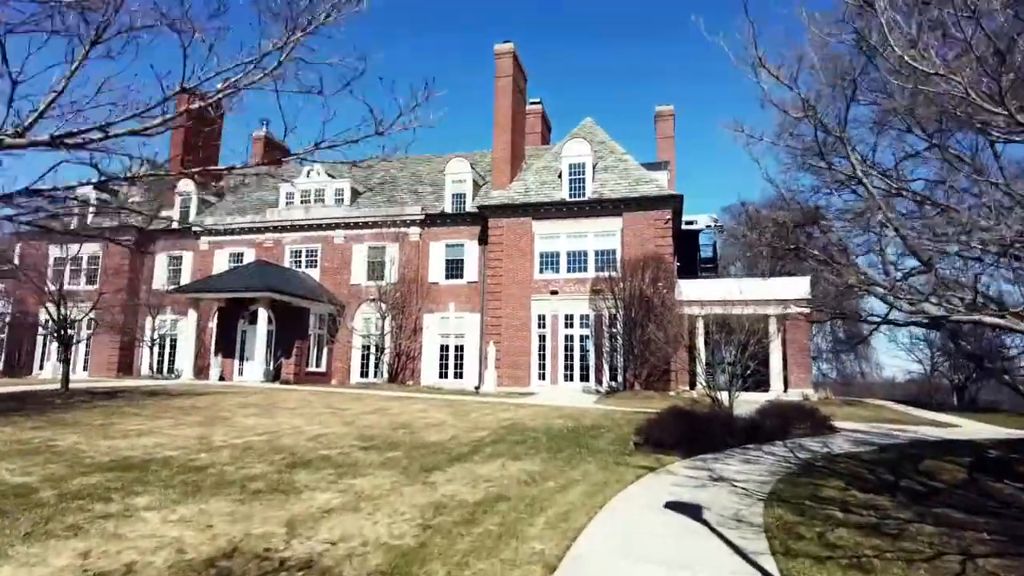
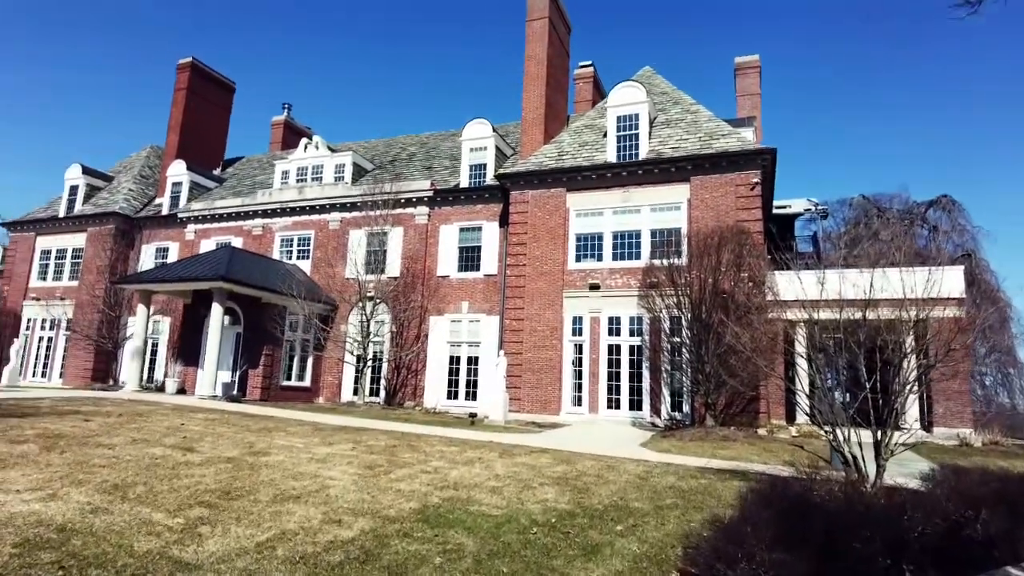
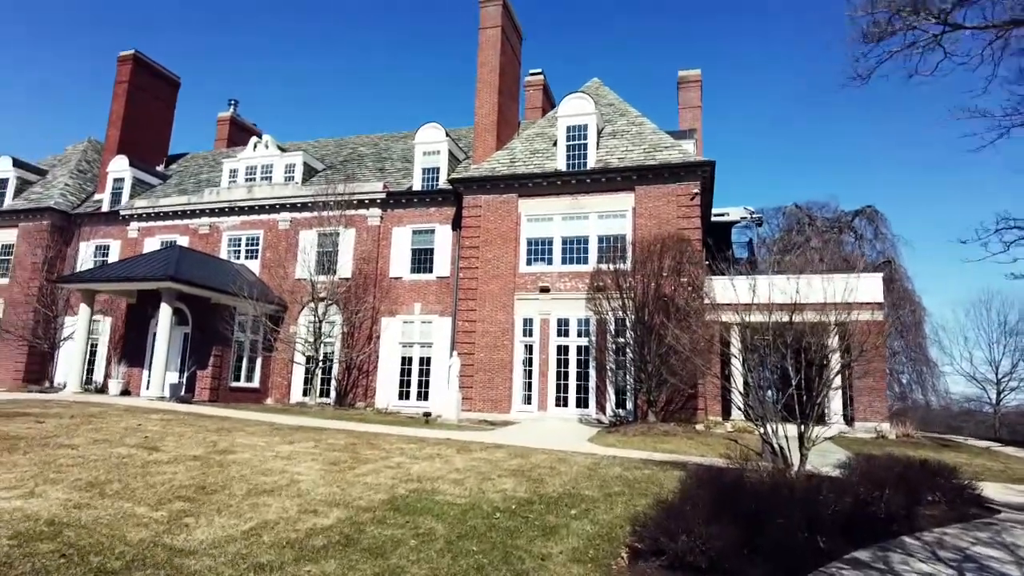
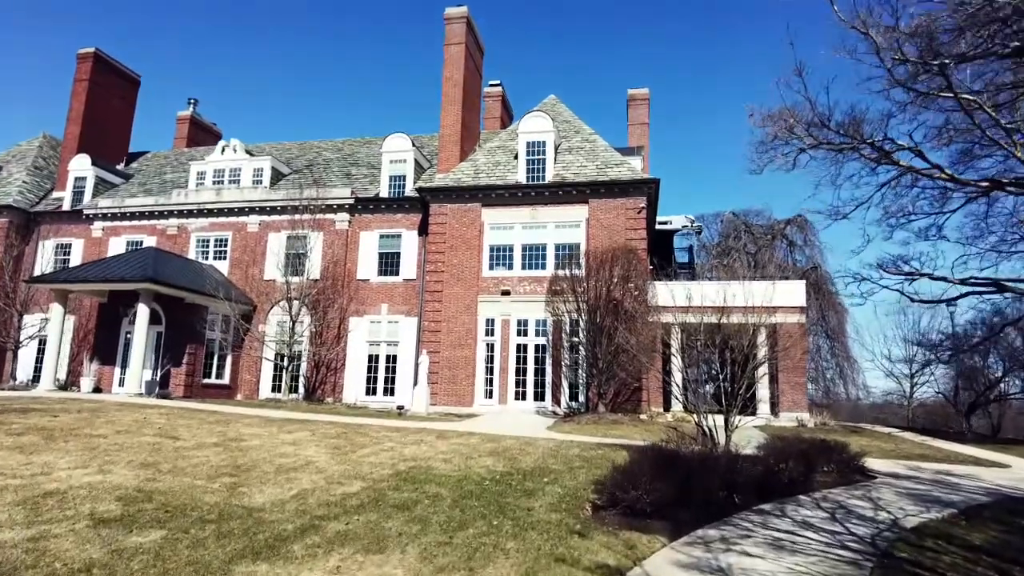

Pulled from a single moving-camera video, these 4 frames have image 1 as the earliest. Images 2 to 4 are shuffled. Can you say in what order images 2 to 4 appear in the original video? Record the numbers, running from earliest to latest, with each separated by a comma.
4, 3, 2
